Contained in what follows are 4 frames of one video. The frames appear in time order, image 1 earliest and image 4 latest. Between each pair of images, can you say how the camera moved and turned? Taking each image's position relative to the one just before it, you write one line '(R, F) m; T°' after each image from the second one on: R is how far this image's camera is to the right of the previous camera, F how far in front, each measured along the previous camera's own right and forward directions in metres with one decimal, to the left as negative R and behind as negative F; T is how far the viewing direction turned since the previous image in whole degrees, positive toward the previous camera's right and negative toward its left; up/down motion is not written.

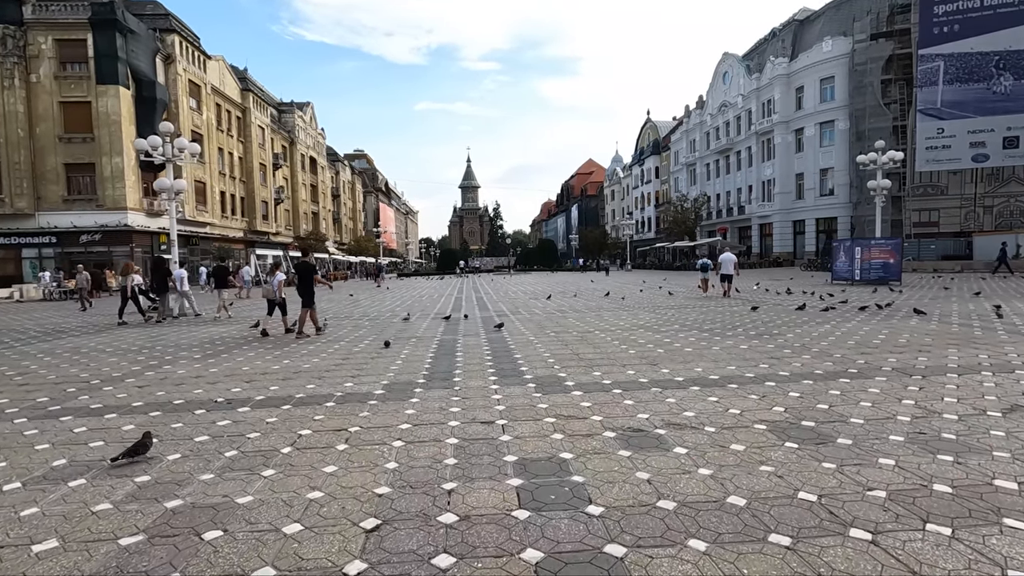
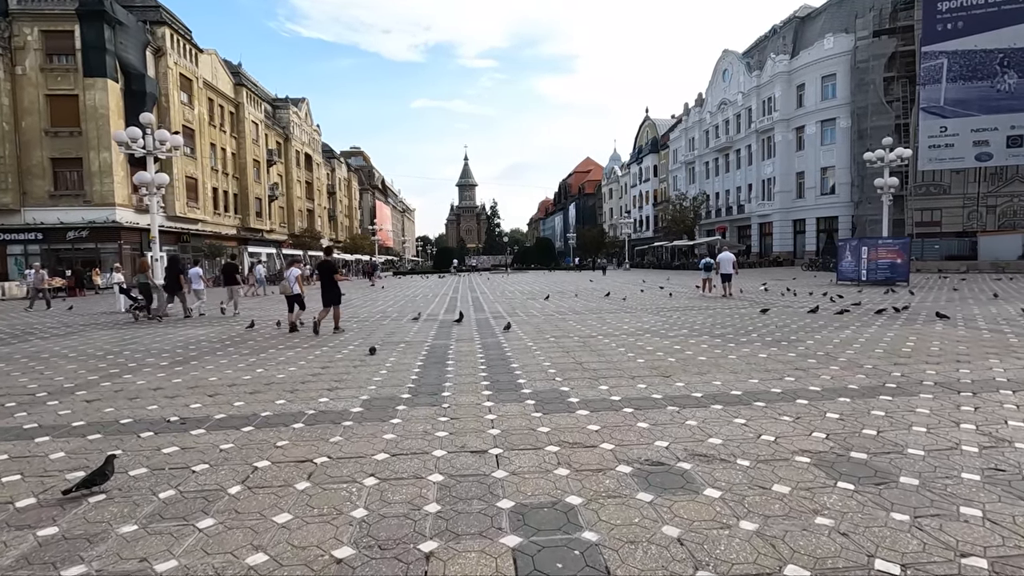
(0.0, +0.7) m; 0°
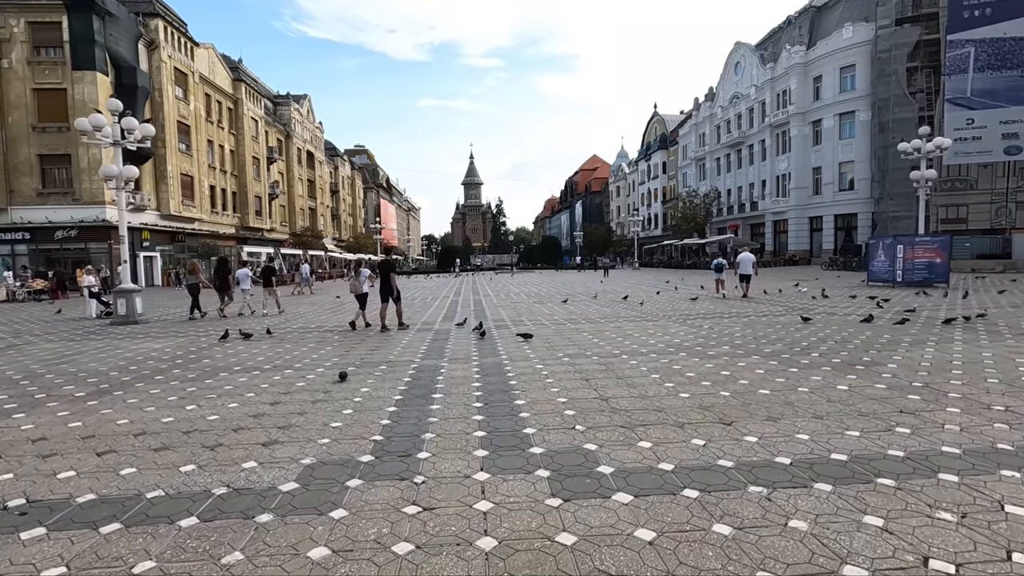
(0.0, +1.7) m; -1°
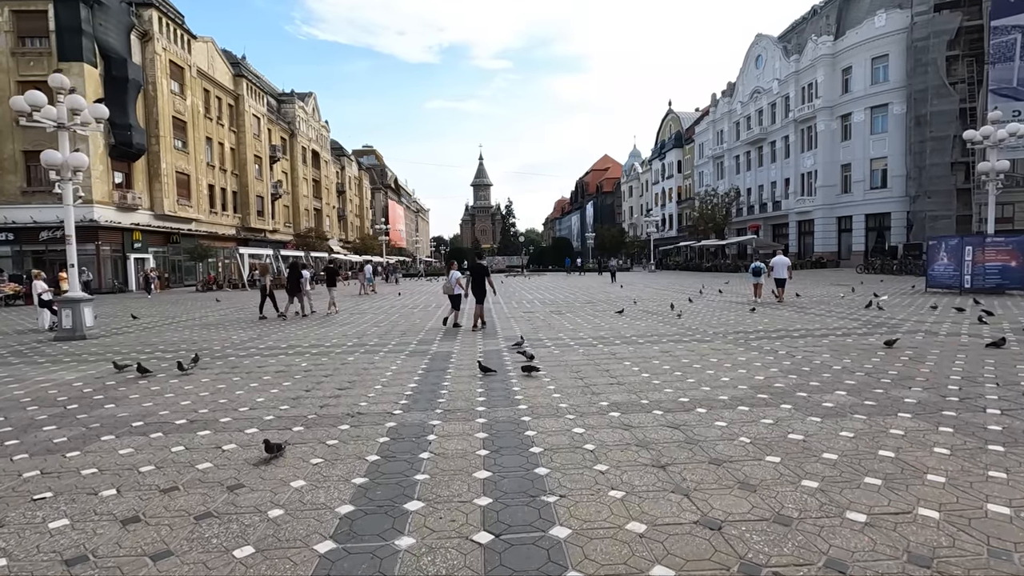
(-0.1, +2.5) m; -1°
